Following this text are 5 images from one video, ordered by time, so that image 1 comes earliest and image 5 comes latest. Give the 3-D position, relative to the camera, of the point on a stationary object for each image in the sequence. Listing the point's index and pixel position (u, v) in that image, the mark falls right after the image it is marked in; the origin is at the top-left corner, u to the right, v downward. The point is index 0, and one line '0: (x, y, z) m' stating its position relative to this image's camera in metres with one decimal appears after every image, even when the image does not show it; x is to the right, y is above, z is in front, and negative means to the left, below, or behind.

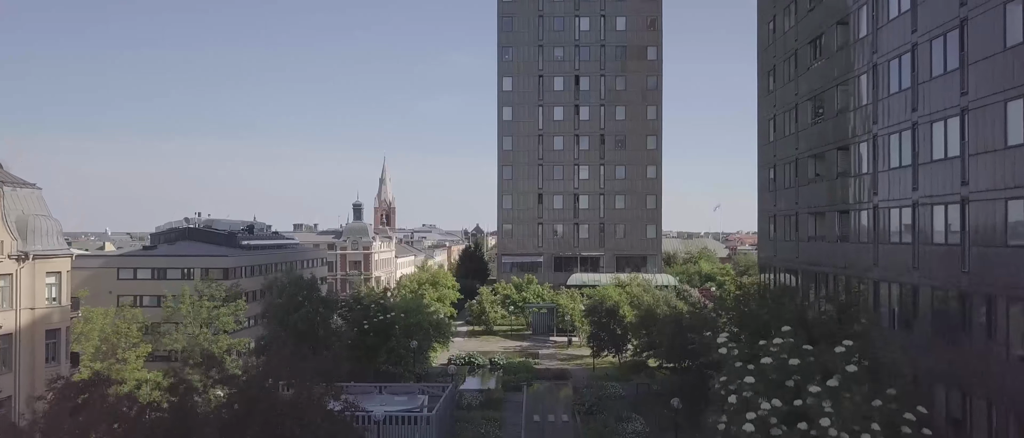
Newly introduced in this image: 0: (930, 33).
0: (+11.2, +5.0, +17.7) m
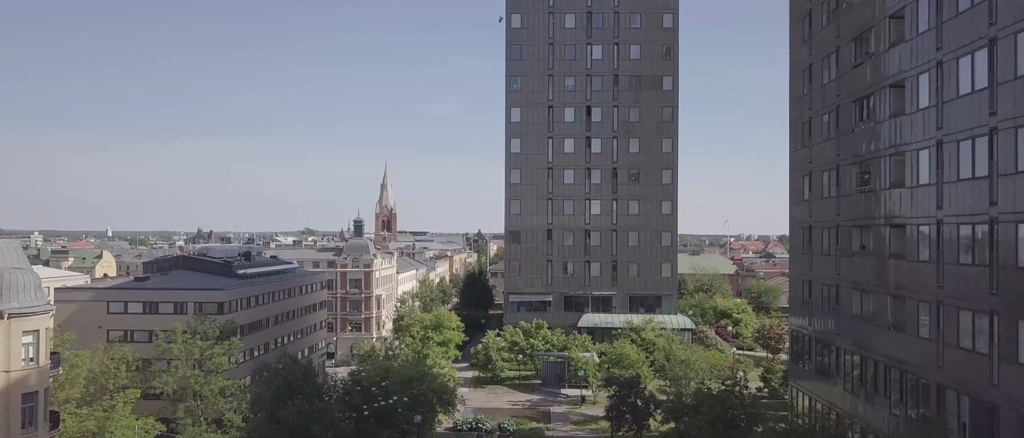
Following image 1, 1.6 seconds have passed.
0: (+11.7, +2.3, +15.4) m
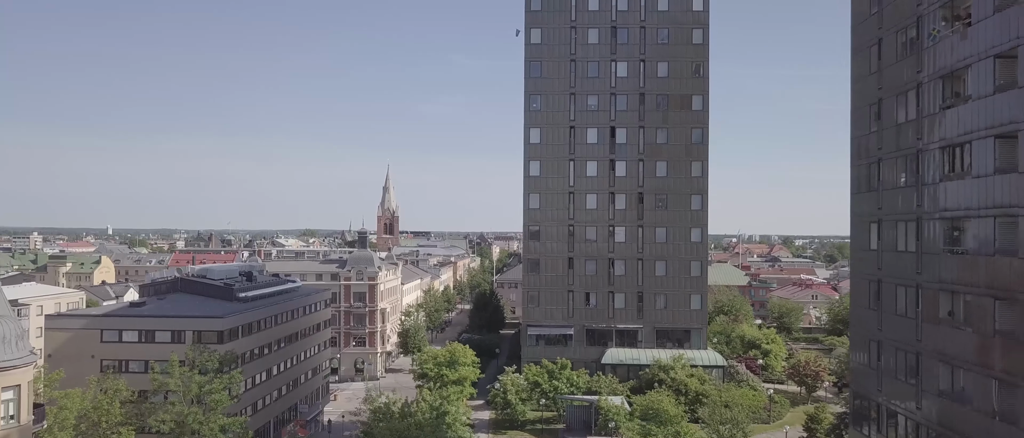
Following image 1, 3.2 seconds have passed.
0: (+13.0, +0.4, +12.6) m
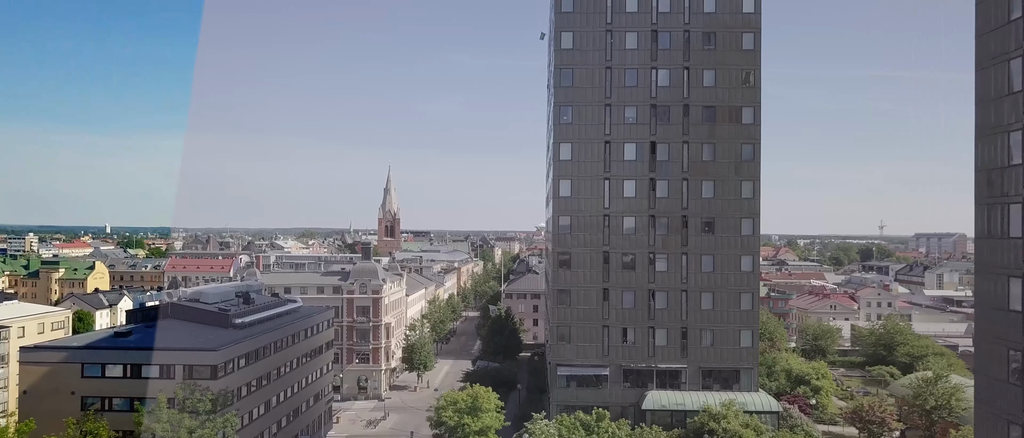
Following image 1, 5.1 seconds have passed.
0: (+14.7, -1.3, +7.9) m
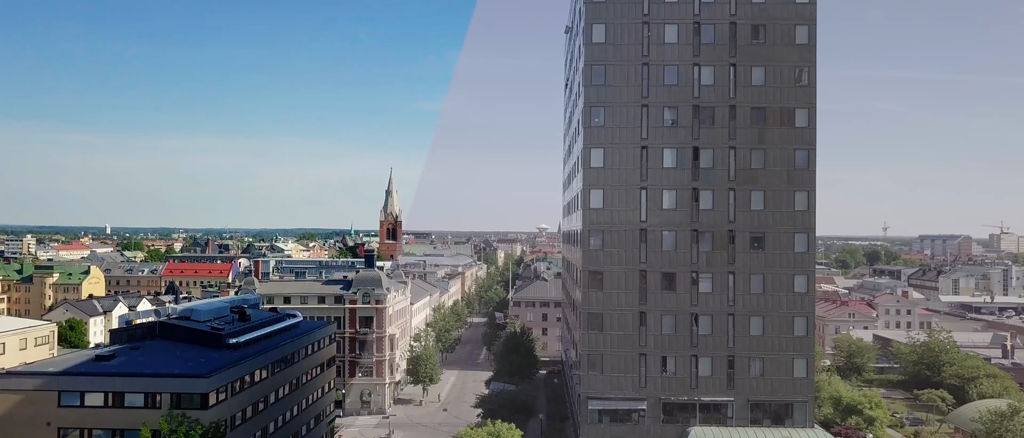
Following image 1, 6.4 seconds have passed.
0: (+16.1, -2.0, +3.6) m
